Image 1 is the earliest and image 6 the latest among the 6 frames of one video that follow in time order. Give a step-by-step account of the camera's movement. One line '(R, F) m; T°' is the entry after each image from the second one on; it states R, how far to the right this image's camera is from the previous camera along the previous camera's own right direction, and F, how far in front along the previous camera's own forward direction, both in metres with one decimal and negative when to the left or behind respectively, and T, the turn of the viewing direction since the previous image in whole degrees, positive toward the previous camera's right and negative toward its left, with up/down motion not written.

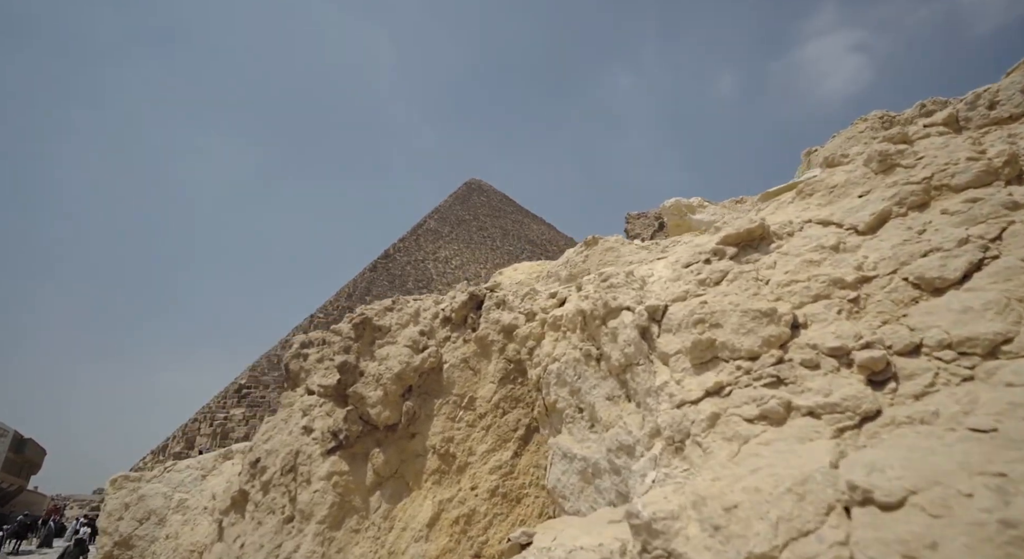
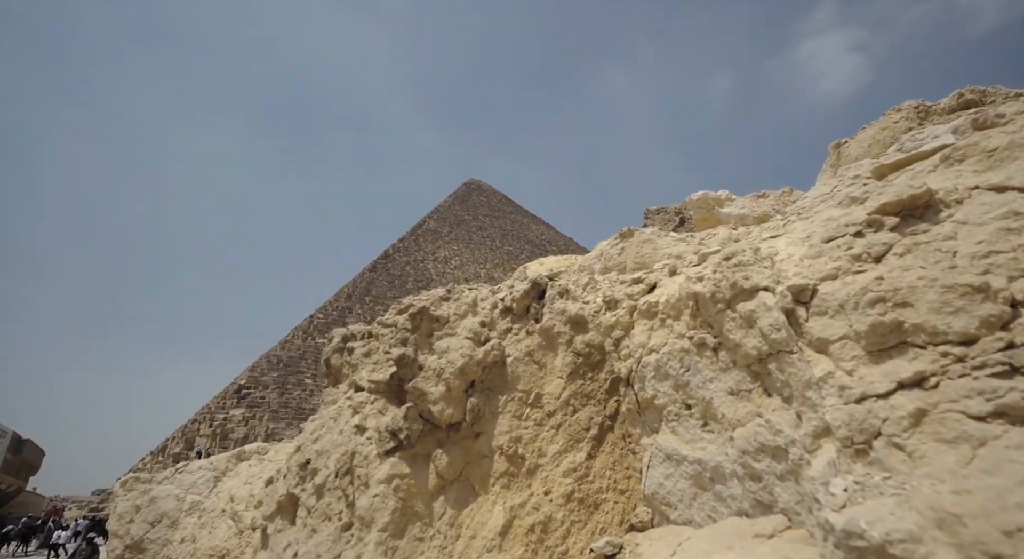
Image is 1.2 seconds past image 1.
(-0.3, +0.2) m; 0°
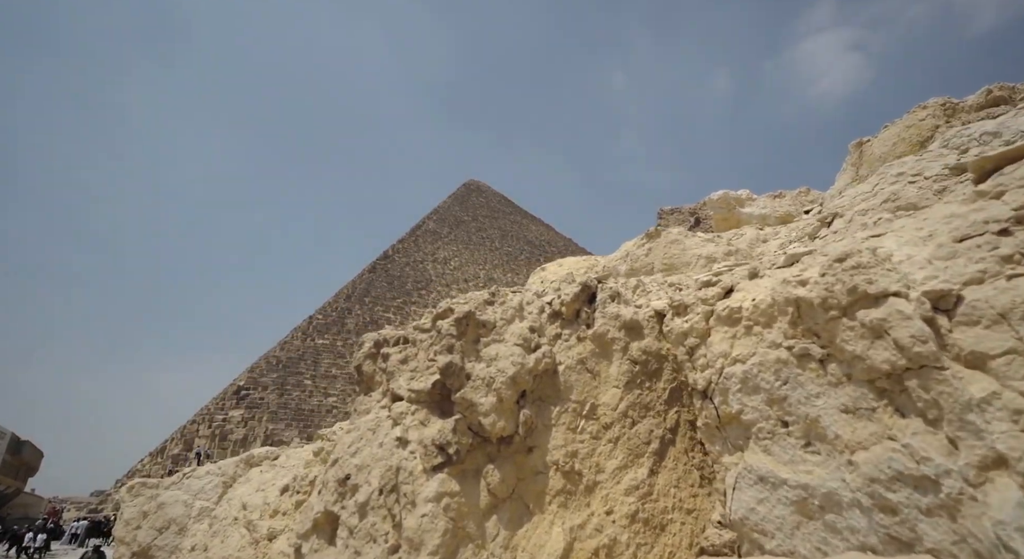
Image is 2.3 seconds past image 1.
(-0.2, +0.2) m; 0°
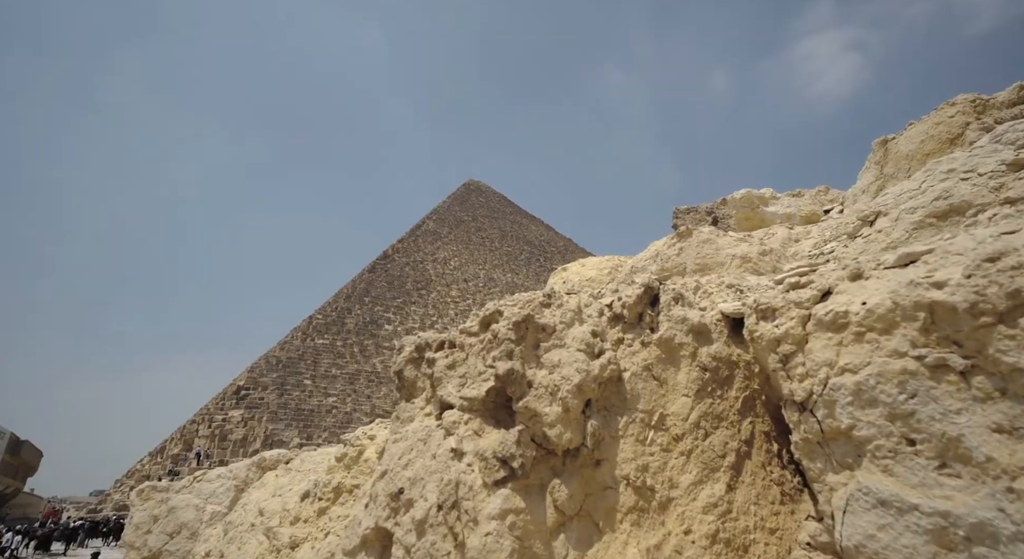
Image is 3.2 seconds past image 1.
(-0.3, +0.2) m; 0°
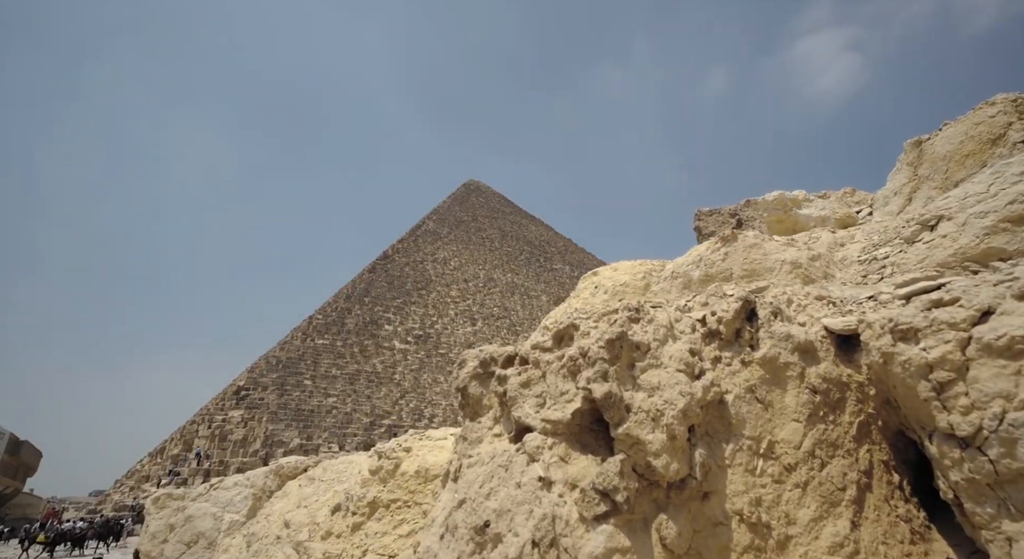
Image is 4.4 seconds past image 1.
(-0.4, +0.2) m; 0°
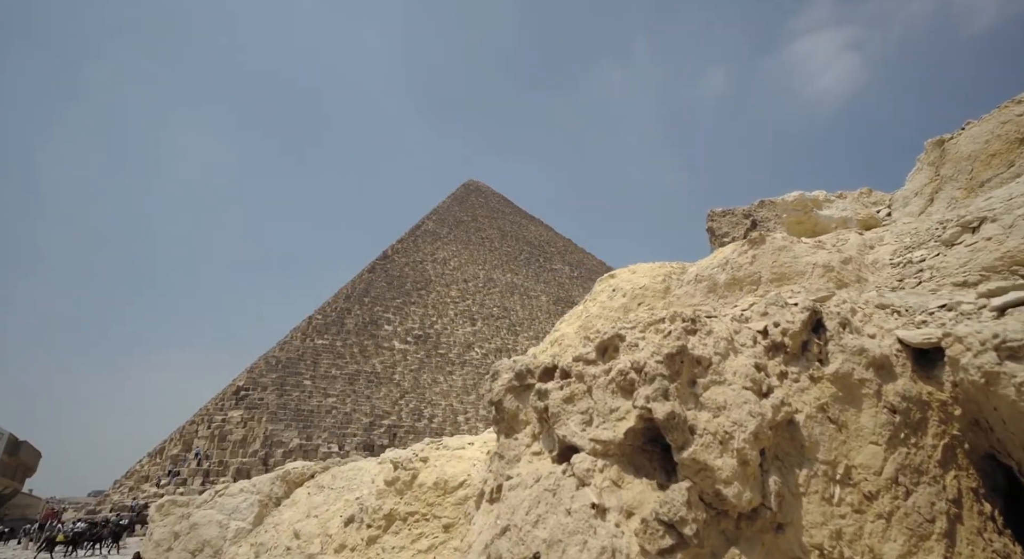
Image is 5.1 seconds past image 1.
(-0.2, +0.2) m; 0°
